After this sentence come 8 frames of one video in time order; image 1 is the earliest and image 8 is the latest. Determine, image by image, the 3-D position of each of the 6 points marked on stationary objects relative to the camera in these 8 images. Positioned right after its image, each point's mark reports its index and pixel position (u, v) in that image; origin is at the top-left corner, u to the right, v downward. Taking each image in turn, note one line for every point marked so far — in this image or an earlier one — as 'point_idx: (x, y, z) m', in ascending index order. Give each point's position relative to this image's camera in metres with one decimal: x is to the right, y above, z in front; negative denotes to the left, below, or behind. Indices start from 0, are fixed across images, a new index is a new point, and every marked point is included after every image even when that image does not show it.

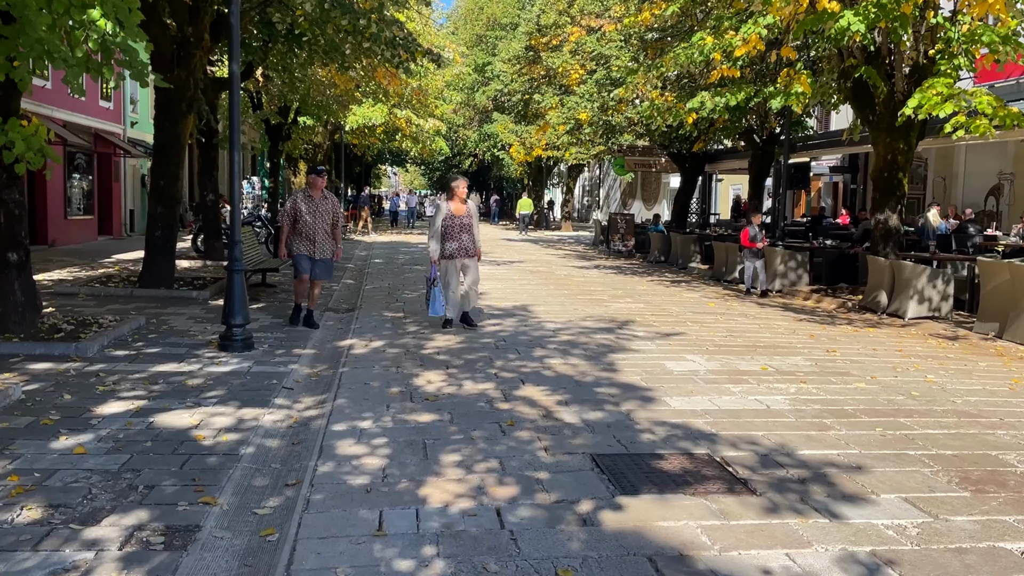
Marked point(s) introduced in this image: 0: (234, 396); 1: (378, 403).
0: (-2.1, -0.8, +6.3) m
1: (-1.0, -0.9, +6.1) m
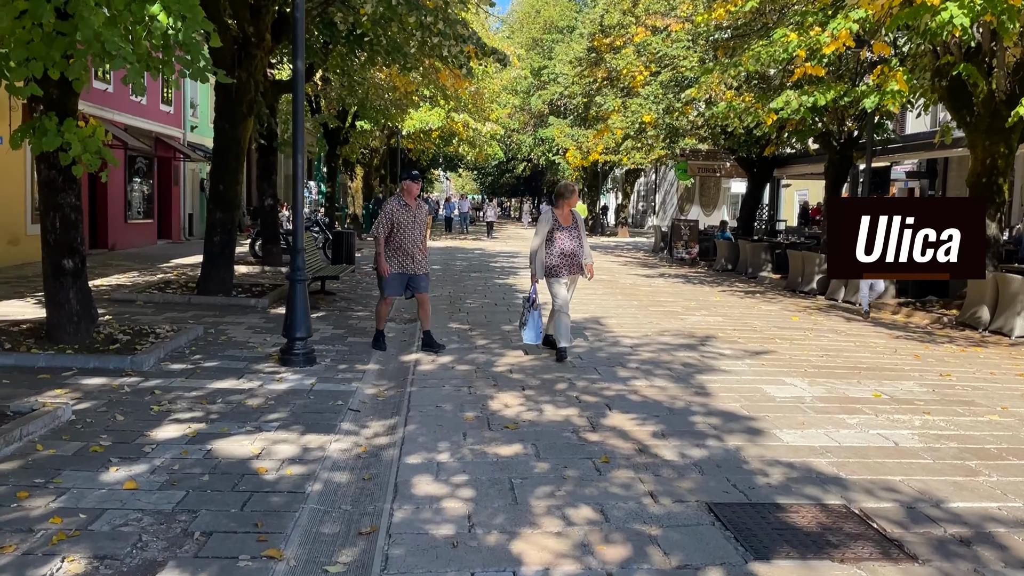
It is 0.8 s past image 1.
0: (-1.5, -0.9, +5.8) m
1: (-0.4, -1.0, +5.5) m
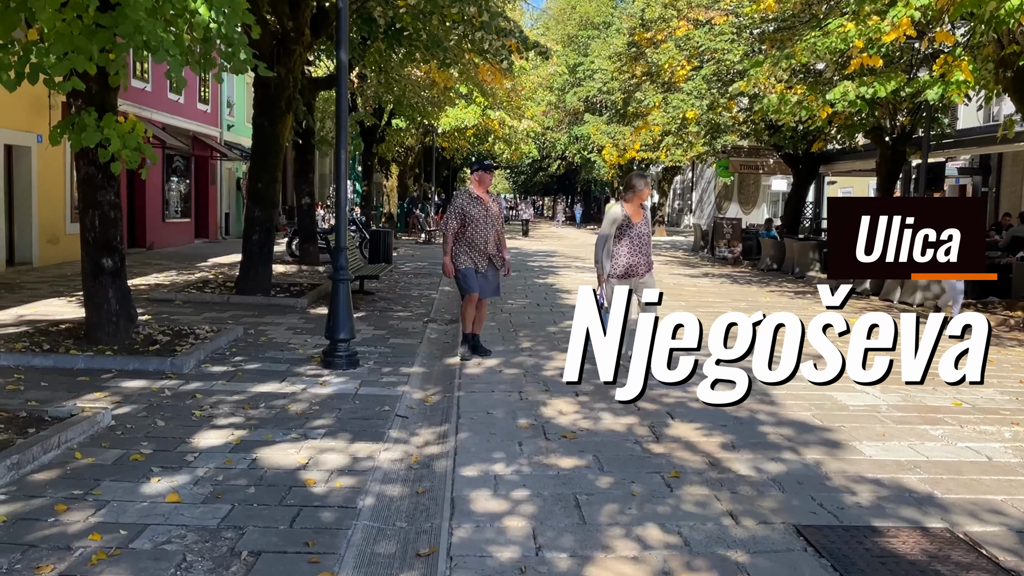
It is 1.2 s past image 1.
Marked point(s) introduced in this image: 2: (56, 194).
0: (-1.1, -0.9, +5.5) m
1: (0.0, -1.0, +5.2) m
2: (-8.8, +1.8, +15.9) m
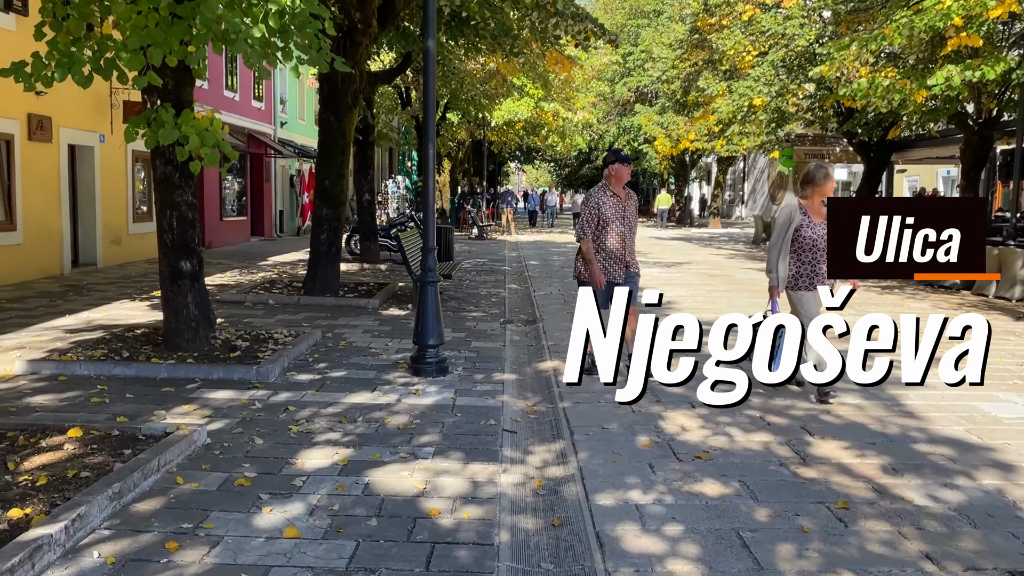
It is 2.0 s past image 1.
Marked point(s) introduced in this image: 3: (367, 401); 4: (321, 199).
0: (-0.4, -1.0, +5.1) m
1: (+0.7, -1.0, +4.7) m
2: (-7.6, +1.8, +15.9) m
3: (-1.1, -0.8, +6.1) m
4: (-2.7, +1.3, +11.8) m
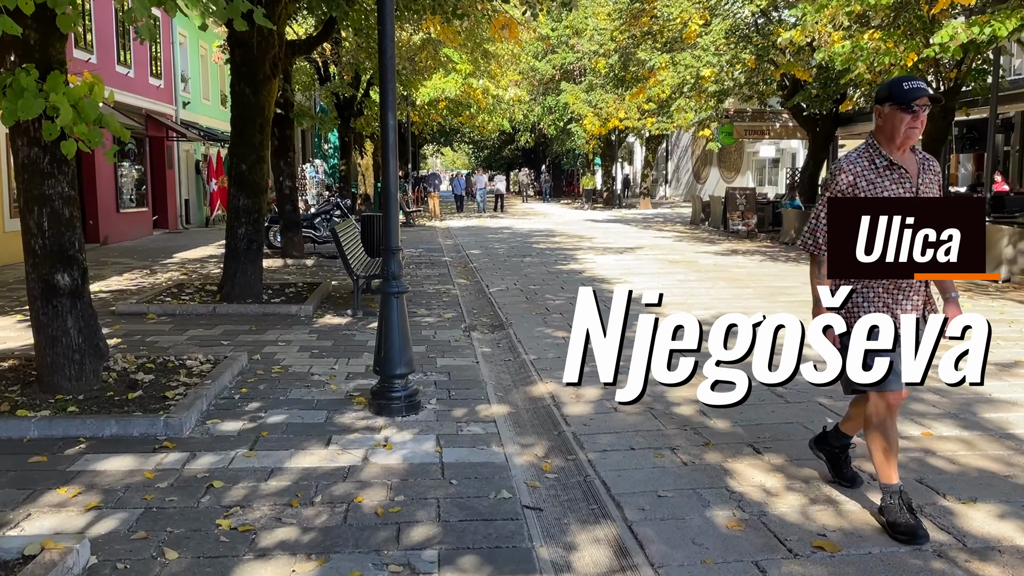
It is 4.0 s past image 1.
0: (-0.2, -1.1, +3.5) m
1: (+0.9, -1.1, +3.3) m
2: (-8.5, +1.7, +13.5) m
3: (-1.0, -0.9, +4.4) m
4: (-3.3, +1.2, +9.9) m
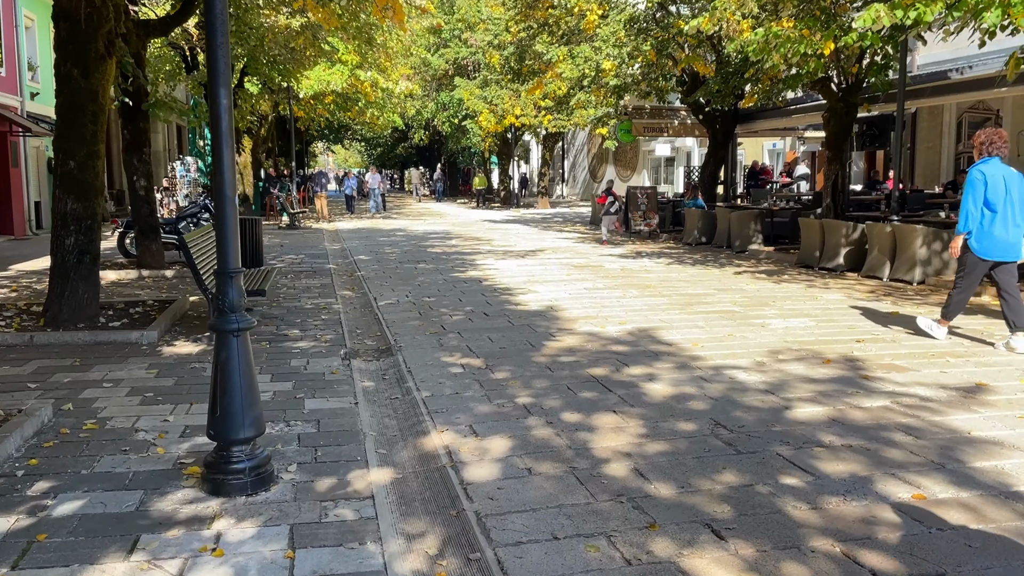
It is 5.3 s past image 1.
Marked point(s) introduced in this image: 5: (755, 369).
0: (-0.6, -1.2, +2.2) m
1: (+0.6, -1.2, +2.1) m
2: (-10.1, +1.4, +11.1) m
3: (-1.5, -1.1, +3.1) m
4: (-4.5, +1.0, +8.2) m
5: (+1.8, -0.6, +6.2) m
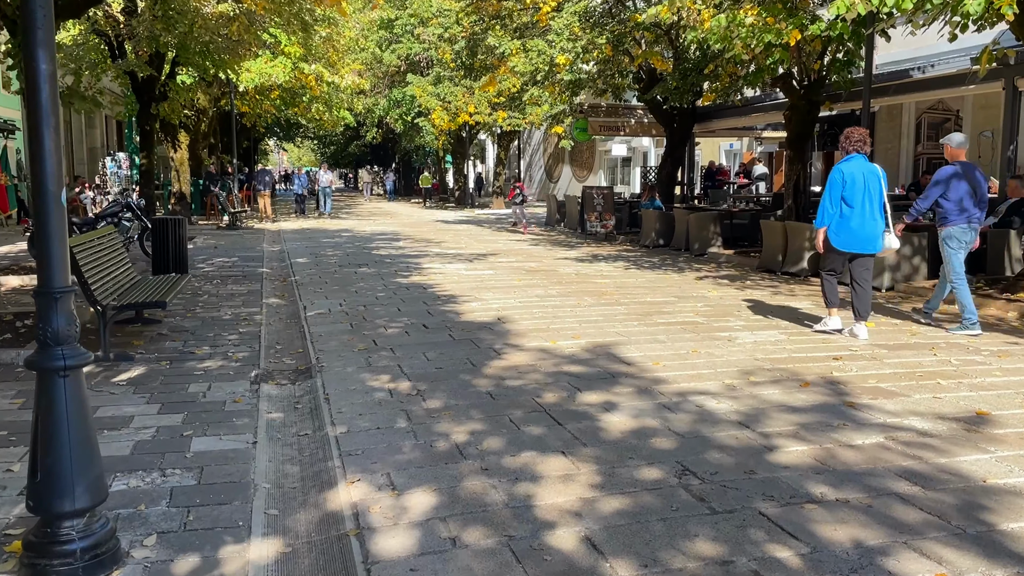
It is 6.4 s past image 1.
0: (-0.8, -1.3, +1.3) m
1: (+0.3, -1.3, +1.3) m
2: (-10.8, +1.3, +9.7) m
3: (-1.7, -1.2, +2.1) m
4: (-5.0, +0.9, +7.1) m
5: (+1.4, -0.7, +5.4) m
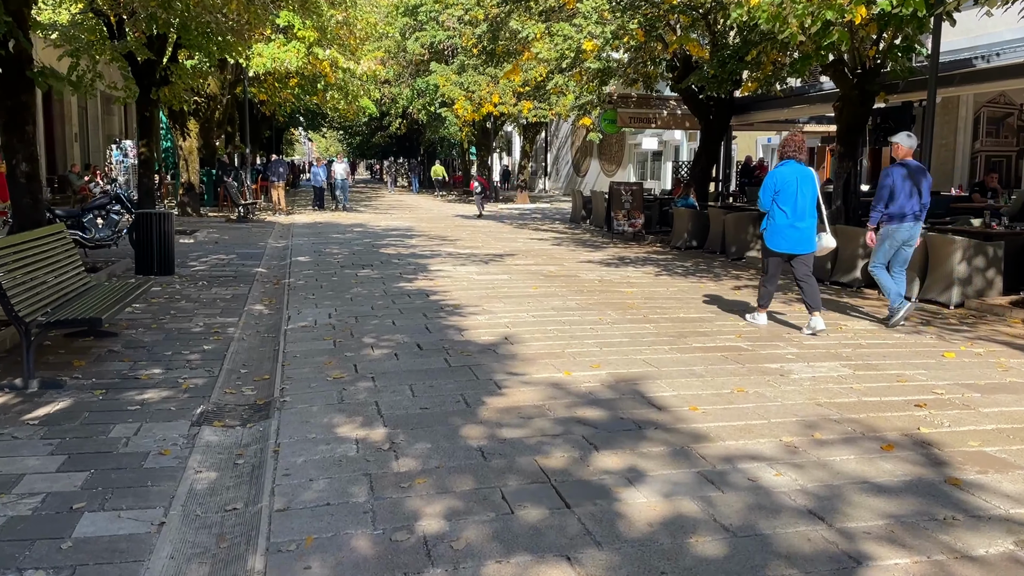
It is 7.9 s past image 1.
0: (-1.0, -1.5, +0.2) m
1: (+0.2, -1.5, +0.1) m
2: (-10.6, +1.3, +8.8) m
3: (-1.9, -1.4, +1.0) m
4: (-4.9, +0.8, +6.1) m
5: (+1.4, -0.9, +4.2) m
